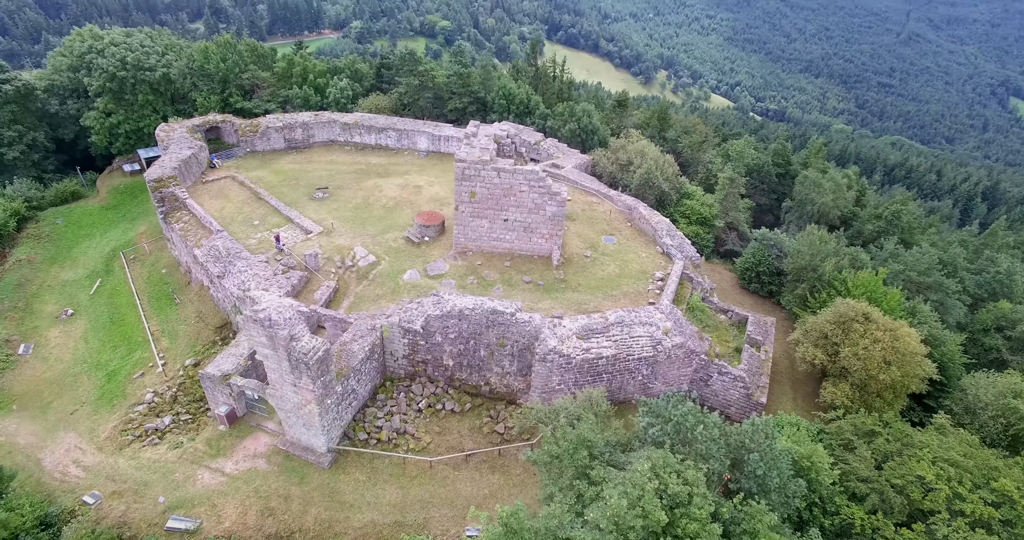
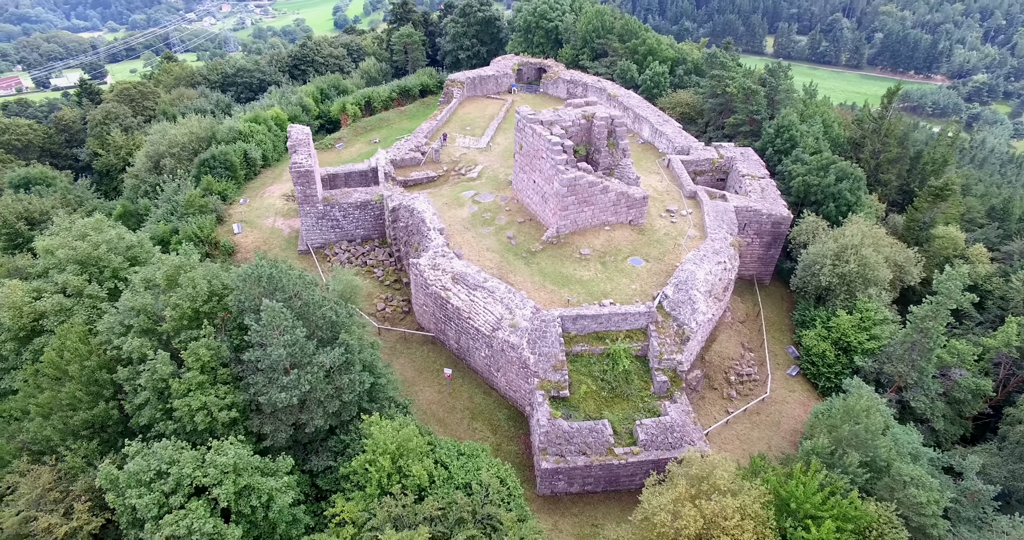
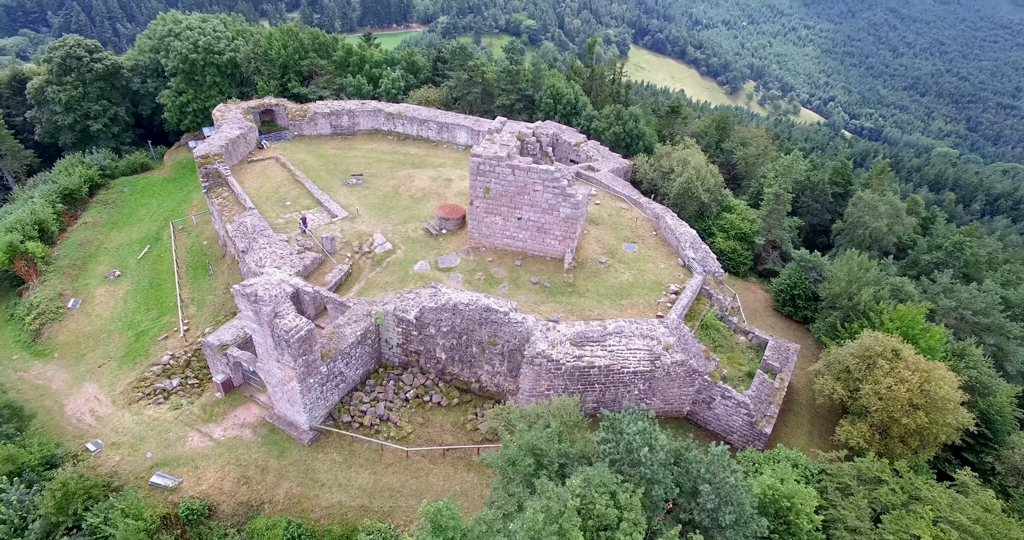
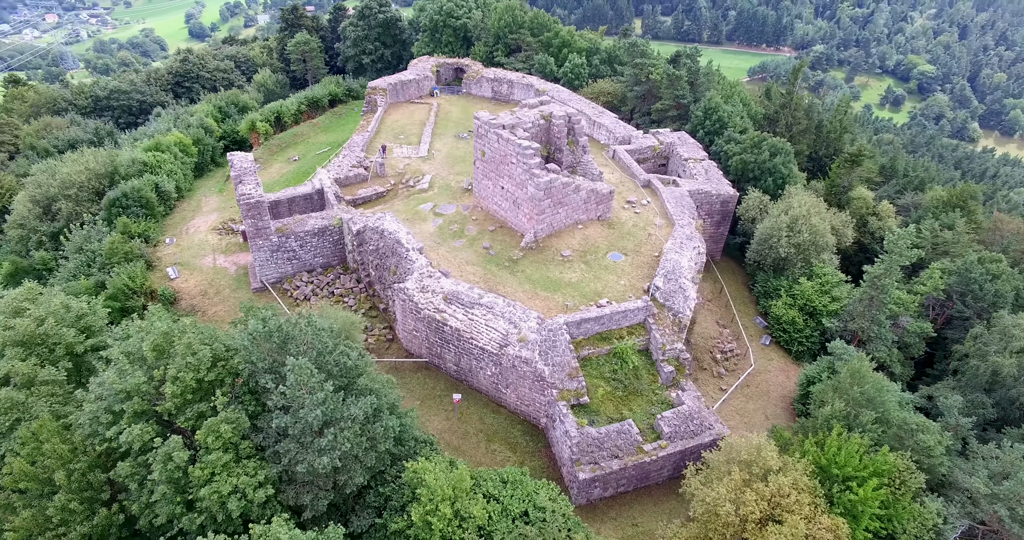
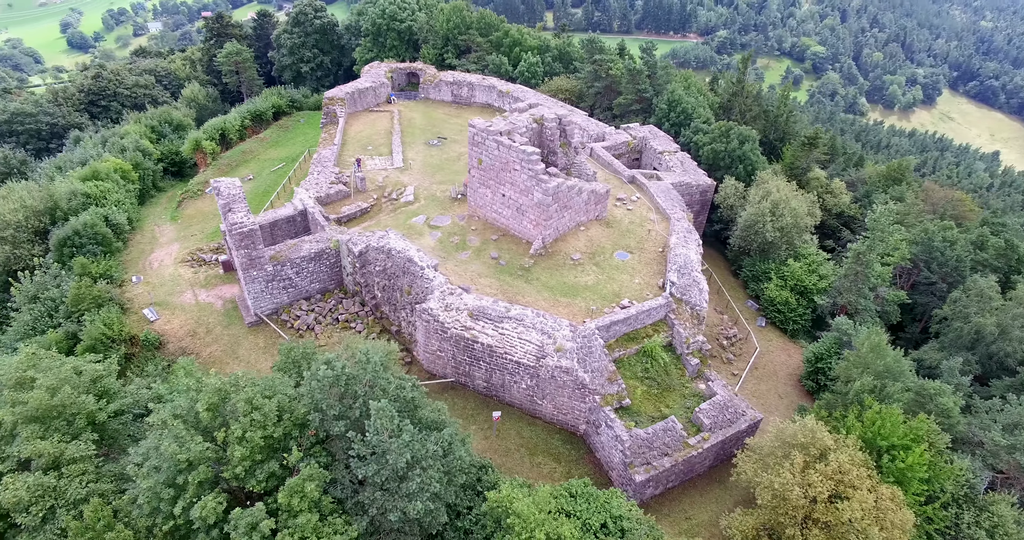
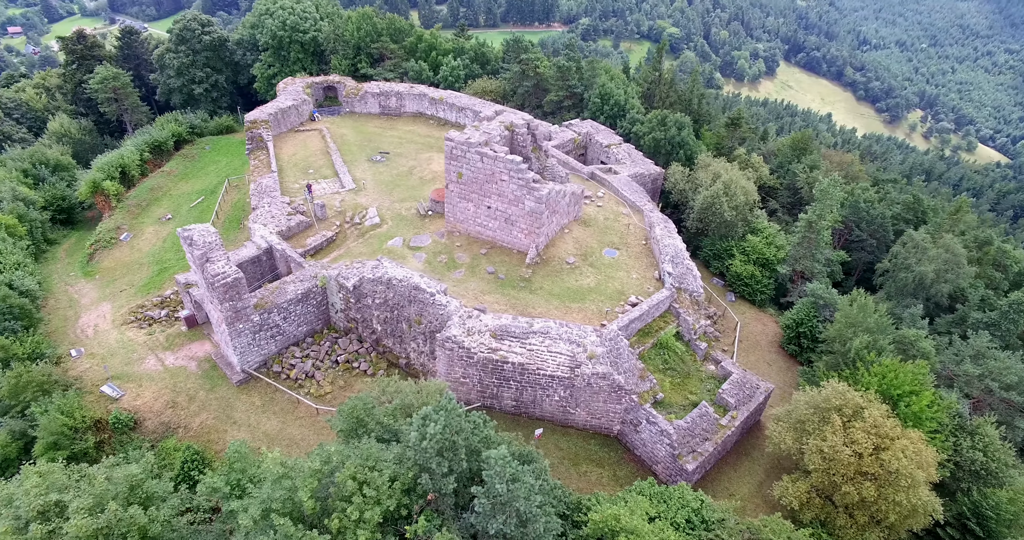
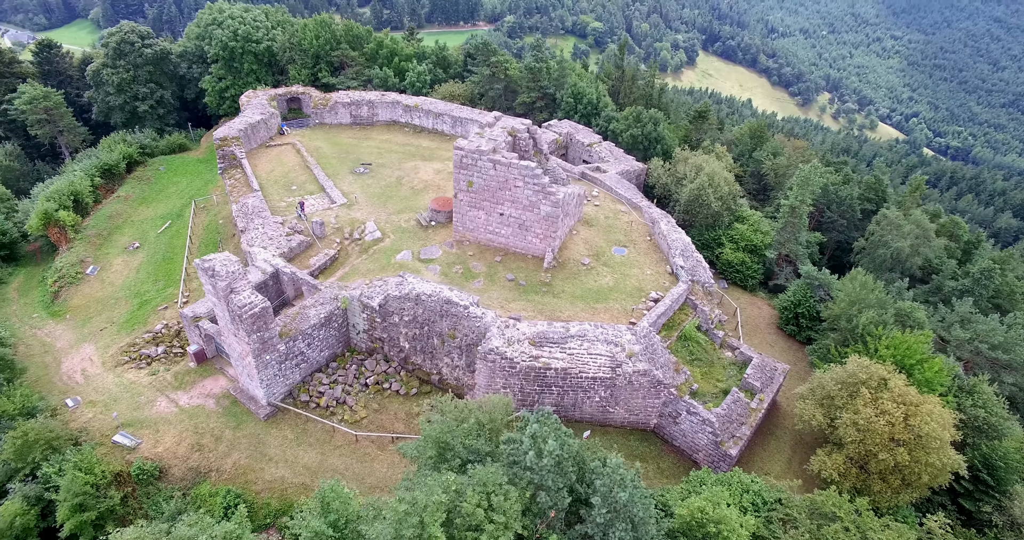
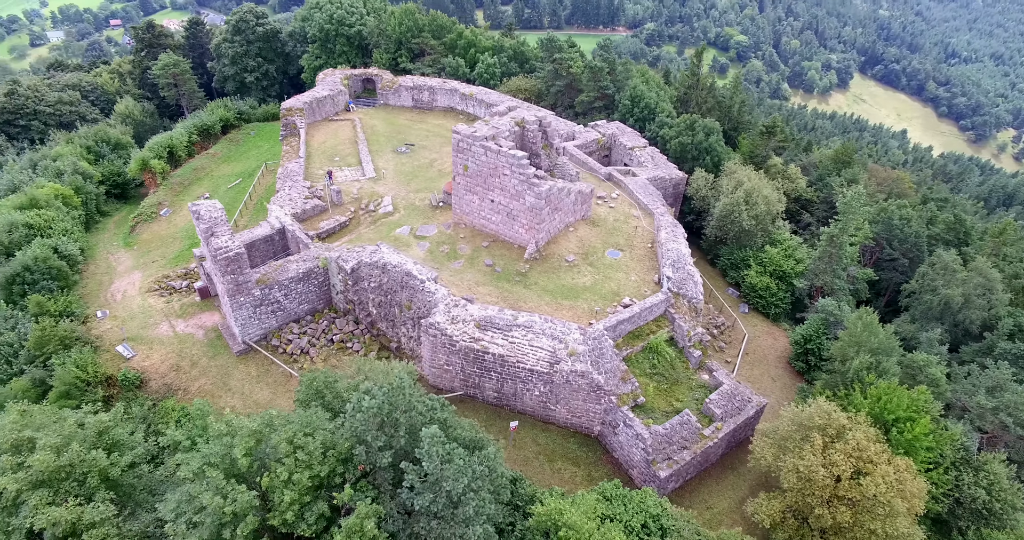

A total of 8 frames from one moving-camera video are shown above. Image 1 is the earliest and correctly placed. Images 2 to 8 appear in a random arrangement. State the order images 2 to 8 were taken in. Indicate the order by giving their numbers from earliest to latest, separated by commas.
3, 7, 6, 8, 5, 4, 2
